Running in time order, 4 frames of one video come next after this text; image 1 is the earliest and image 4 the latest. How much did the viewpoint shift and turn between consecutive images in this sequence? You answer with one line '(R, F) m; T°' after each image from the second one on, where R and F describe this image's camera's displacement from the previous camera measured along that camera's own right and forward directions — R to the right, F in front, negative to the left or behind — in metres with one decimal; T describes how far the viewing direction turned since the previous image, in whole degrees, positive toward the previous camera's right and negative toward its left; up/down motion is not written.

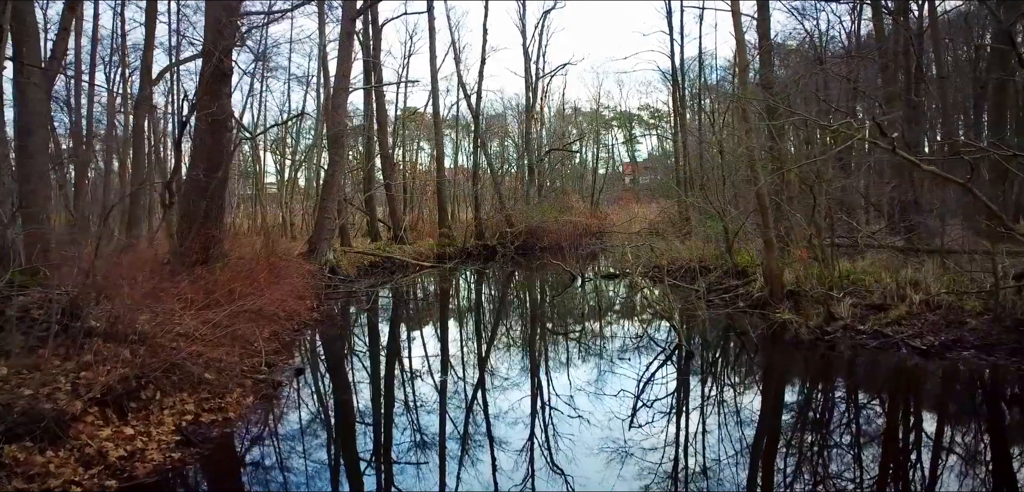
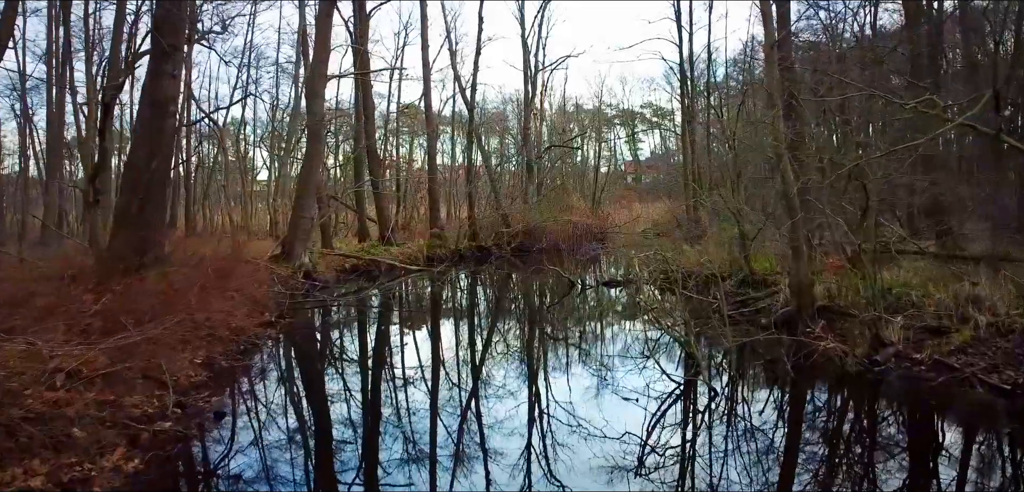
(+0.2, +1.1) m; 0°
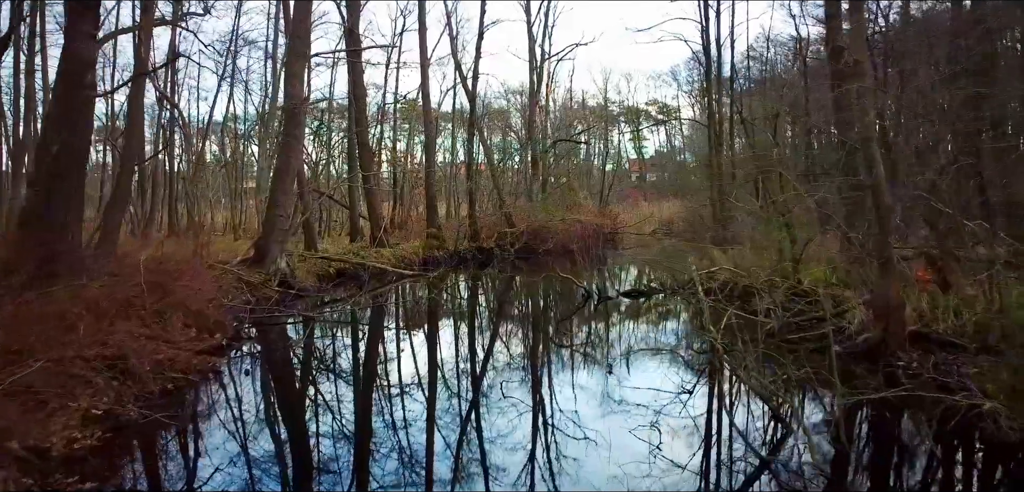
(-0.1, +1.5) m; 0°
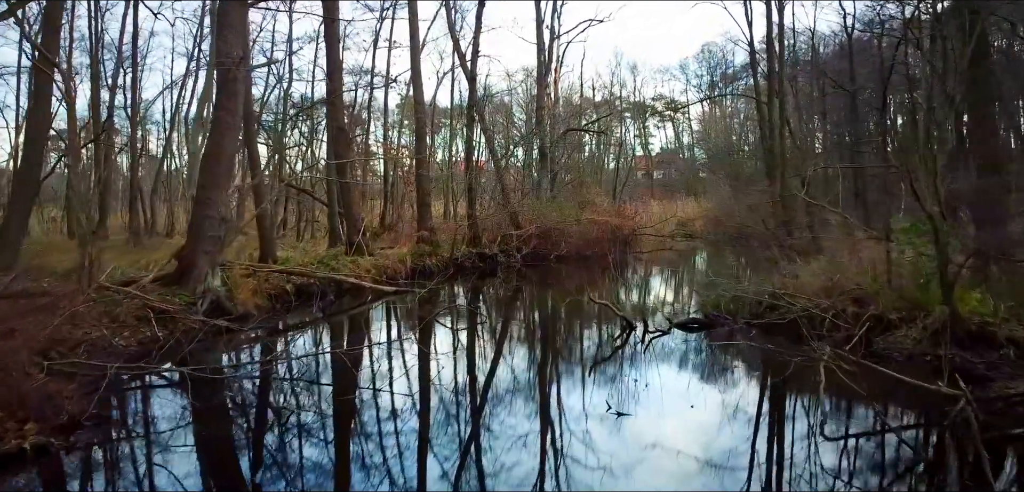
(-0.2, +2.7) m; 0°
